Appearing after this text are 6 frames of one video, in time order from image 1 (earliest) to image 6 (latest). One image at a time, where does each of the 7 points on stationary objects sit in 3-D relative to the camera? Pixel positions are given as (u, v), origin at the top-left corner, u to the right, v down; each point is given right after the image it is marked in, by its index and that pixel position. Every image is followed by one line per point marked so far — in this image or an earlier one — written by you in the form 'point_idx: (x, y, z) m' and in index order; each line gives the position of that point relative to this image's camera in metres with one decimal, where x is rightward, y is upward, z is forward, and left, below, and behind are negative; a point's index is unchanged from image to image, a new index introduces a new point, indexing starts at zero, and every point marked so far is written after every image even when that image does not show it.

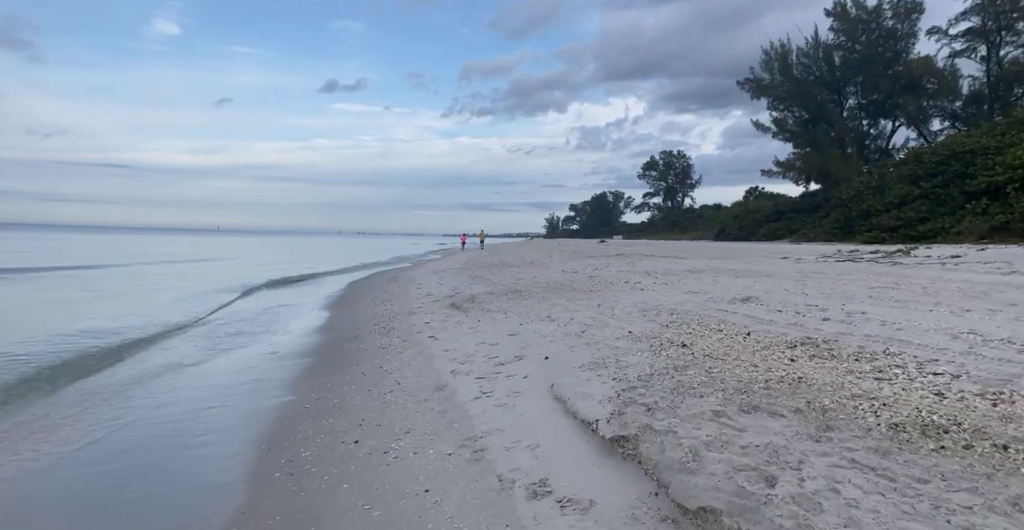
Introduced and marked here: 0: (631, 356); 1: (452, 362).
0: (+1.4, -1.1, +6.5) m
1: (-0.8, -1.4, +8.1) m
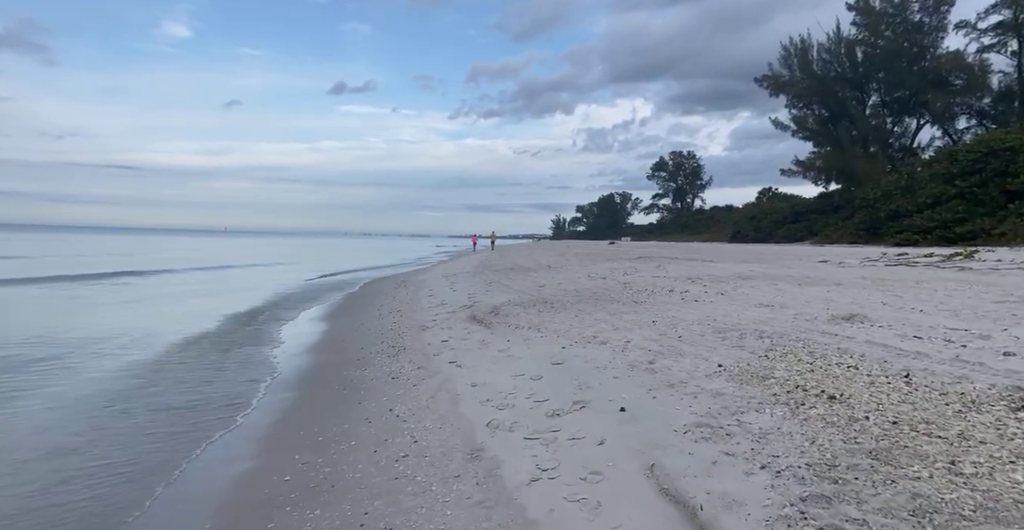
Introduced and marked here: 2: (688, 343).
0: (+1.9, -1.2, +4.5) m
1: (-0.3, -1.6, +6.1) m
2: (+2.4, -1.1, +7.8) m
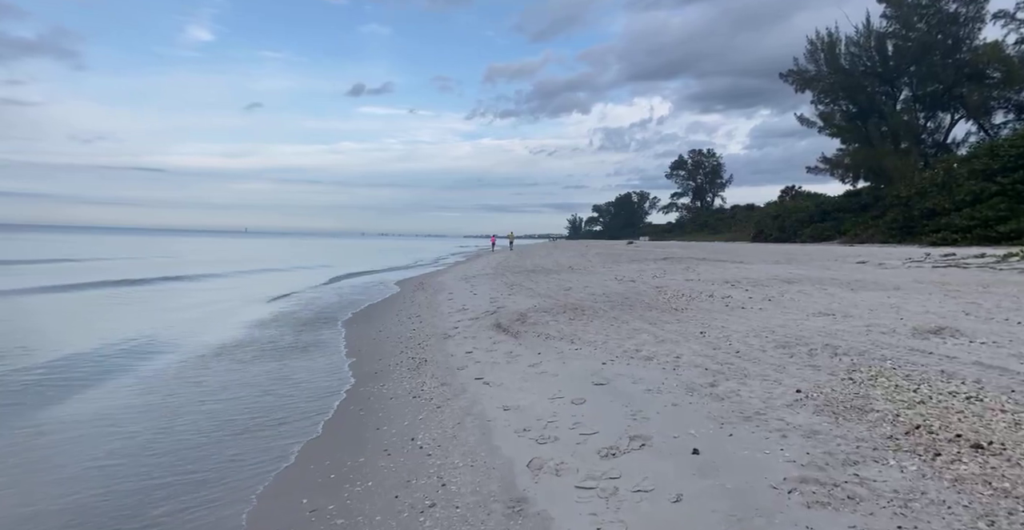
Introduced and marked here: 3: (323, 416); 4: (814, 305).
0: (+2.3, -1.3, +3.5) m
1: (+0.1, -1.6, +5.2) m
2: (+2.9, -1.2, +6.9) m
3: (-2.4, -2.0, +7.4) m
4: (+5.6, -0.7, +10.5) m
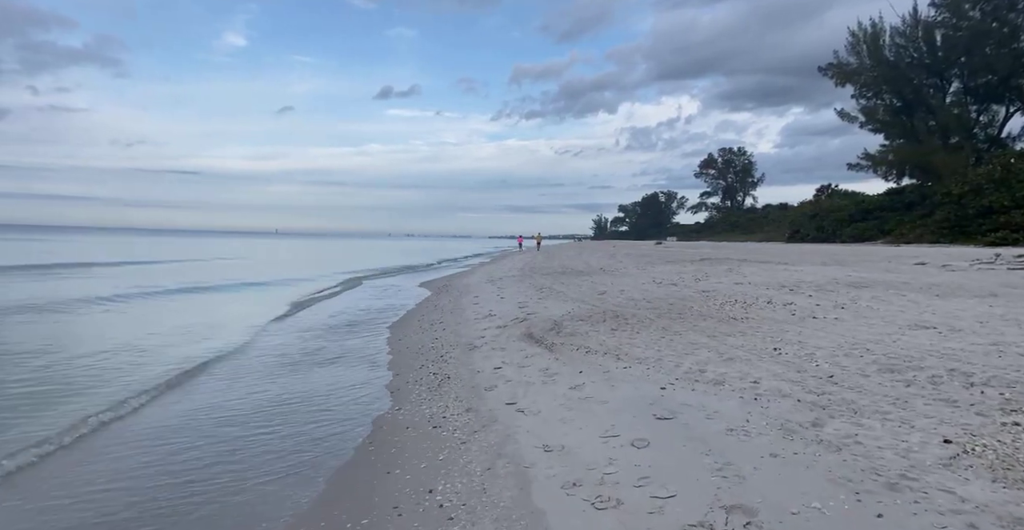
0: (+2.5, -1.3, +2.1) m
1: (+0.5, -1.7, +3.9) m
2: (+3.3, -1.2, +5.4) m
3: (-2.0, -2.0, +6.2) m
4: (+6.2, -0.8, +9.0) m
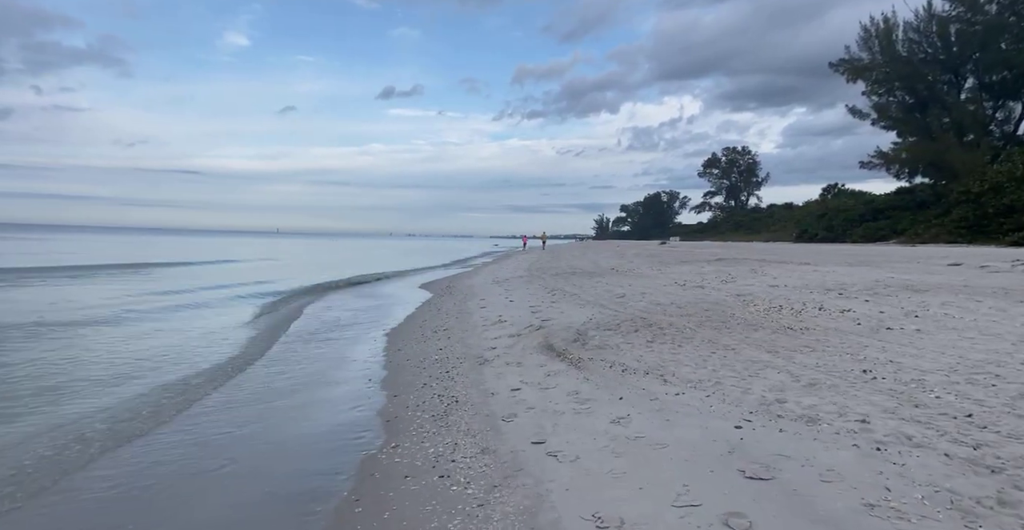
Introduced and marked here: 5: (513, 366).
0: (+2.8, -1.3, +0.6) m
1: (+0.7, -1.7, +2.5) m
2: (+3.5, -1.2, +3.9) m
3: (-1.7, -2.0, +4.7) m
4: (+6.5, -0.8, +7.5) m
5: (0.0, -1.5, +8.4) m
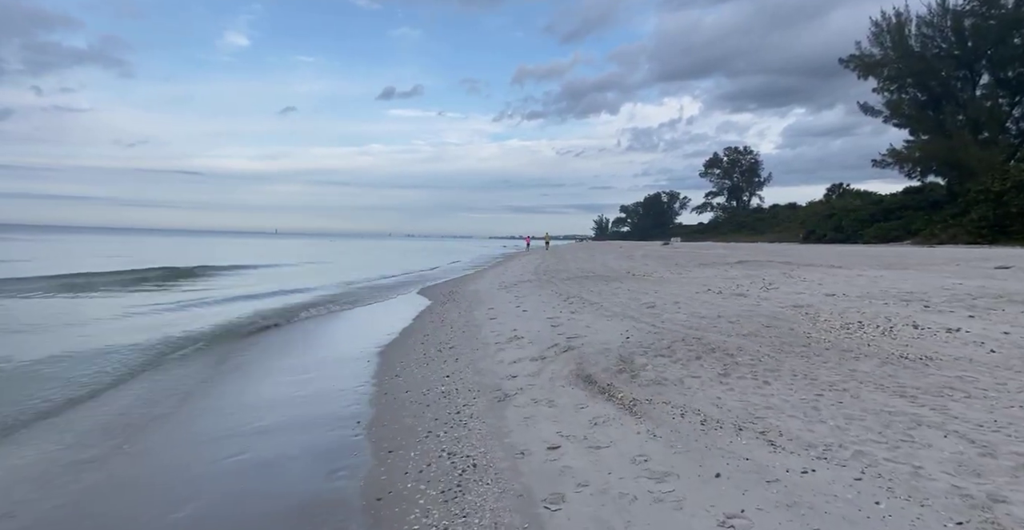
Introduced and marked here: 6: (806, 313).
0: (+3.1, -1.4, -1.4) m
1: (+1.1, -1.8, +0.4) m
2: (+3.9, -1.3, +1.9) m
3: (-1.4, -2.1, +2.7) m
4: (+6.8, -0.9, +5.5) m
5: (+0.4, -1.6, +6.4) m
6: (+5.5, -0.9, +10.6) m
